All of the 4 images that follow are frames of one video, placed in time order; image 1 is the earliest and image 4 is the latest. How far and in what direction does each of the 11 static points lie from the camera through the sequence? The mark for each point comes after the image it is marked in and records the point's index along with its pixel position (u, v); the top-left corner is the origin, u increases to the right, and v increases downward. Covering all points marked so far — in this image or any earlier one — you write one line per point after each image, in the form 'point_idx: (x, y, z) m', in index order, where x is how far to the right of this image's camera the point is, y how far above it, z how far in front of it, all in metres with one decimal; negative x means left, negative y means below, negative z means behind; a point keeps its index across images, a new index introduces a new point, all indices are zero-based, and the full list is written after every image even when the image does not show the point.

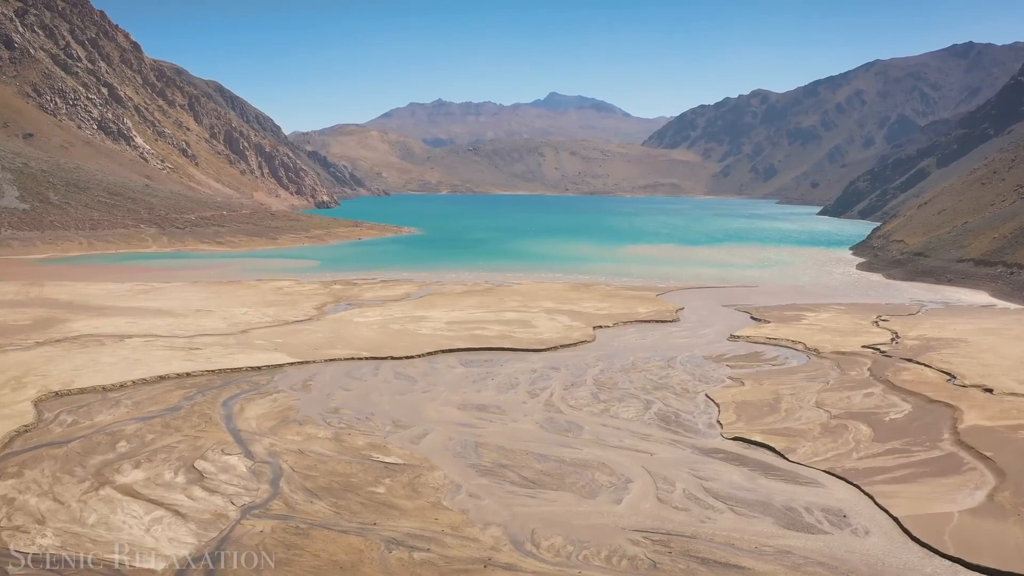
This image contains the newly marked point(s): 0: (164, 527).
0: (-9.0, -6.1, +16.0) m
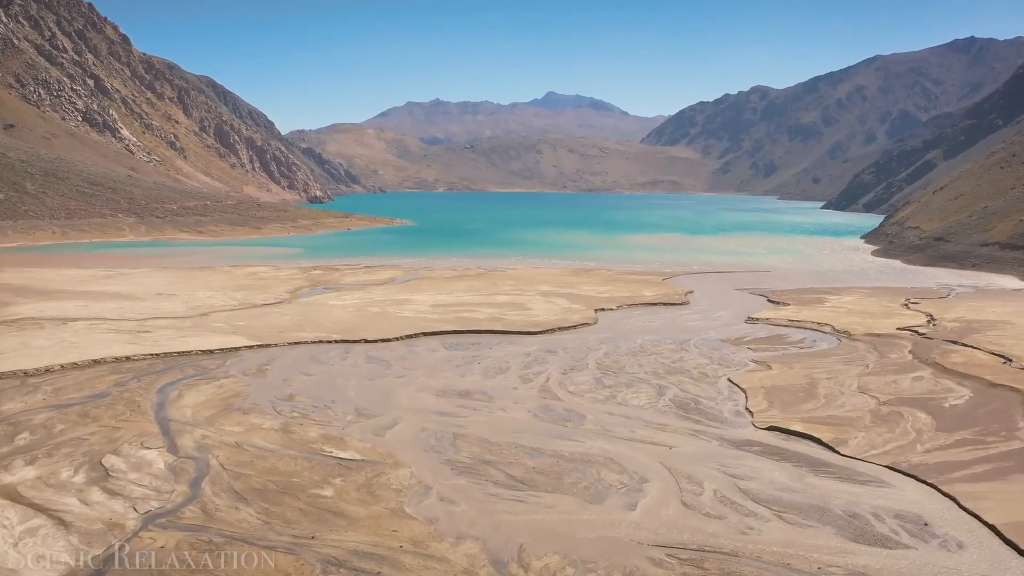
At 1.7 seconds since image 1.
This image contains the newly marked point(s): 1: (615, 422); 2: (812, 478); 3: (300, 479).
0: (-9.3, -5.0, +12.2) m
1: (+2.9, -3.8, +17.6) m
2: (+7.0, -4.4, +14.5) m
3: (-4.9, -4.4, +14.5) m
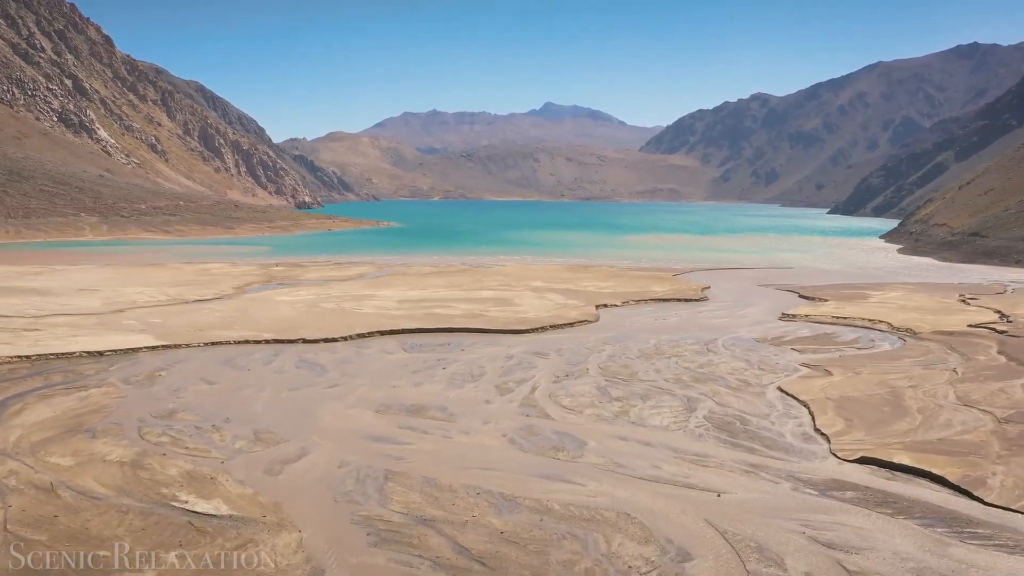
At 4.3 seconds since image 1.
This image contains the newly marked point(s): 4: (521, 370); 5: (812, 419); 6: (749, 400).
0: (-10.0, -4.2, +6.5) m
1: (+2.2, -3.1, +11.9) m
2: (+6.3, -3.7, +8.8) m
3: (-5.6, -3.7, +8.7) m
4: (+0.3, -2.3, +17.7) m
5: (+6.6, -2.9, +13.8) m
6: (+5.7, -2.7, +15.1) m
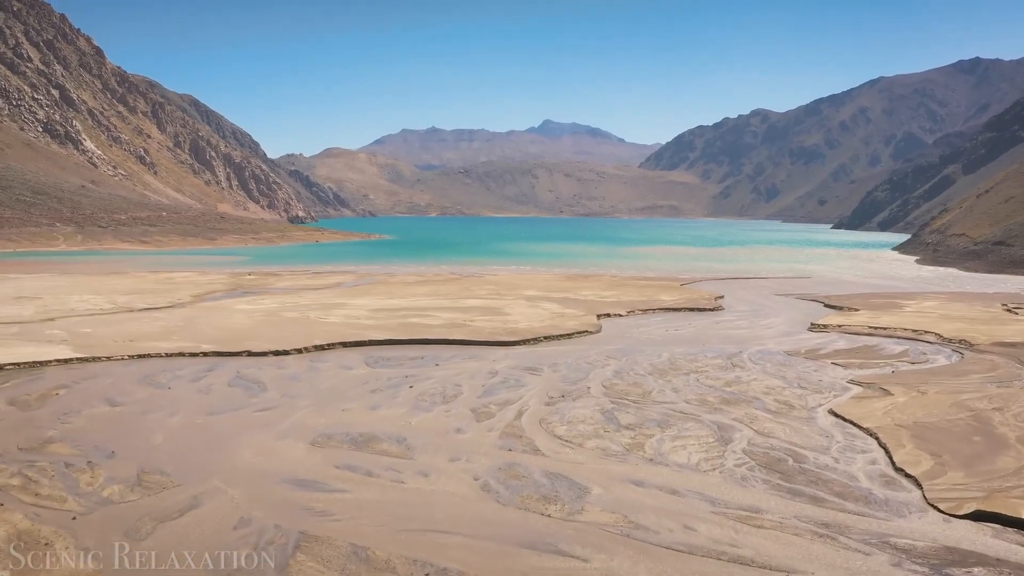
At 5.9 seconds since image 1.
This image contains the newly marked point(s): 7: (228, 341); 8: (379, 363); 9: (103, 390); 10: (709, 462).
0: (-10.3, -3.8, +3.0) m
1: (+1.9, -2.9, +8.5) m
2: (+6.0, -3.4, +5.4) m
3: (-5.9, -3.4, +5.3) m
4: (-0.1, -2.3, +14.4) m
5: (+6.3, -2.8, +10.4) m
6: (+5.4, -2.6, +11.7) m
7: (-8.5, -1.6, +18.6) m
8: (-3.6, -2.0, +16.8) m
9: (-9.3, -2.3, +14.2) m
10: (+3.2, -2.8, +10.1) m
